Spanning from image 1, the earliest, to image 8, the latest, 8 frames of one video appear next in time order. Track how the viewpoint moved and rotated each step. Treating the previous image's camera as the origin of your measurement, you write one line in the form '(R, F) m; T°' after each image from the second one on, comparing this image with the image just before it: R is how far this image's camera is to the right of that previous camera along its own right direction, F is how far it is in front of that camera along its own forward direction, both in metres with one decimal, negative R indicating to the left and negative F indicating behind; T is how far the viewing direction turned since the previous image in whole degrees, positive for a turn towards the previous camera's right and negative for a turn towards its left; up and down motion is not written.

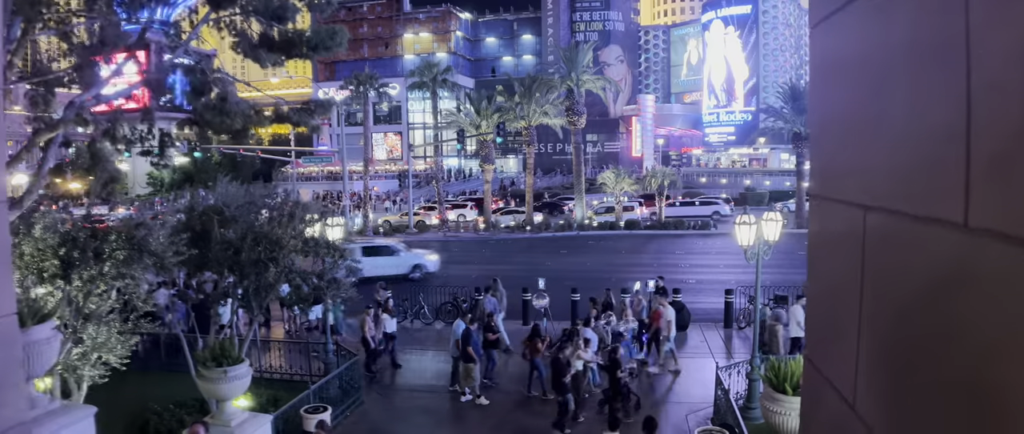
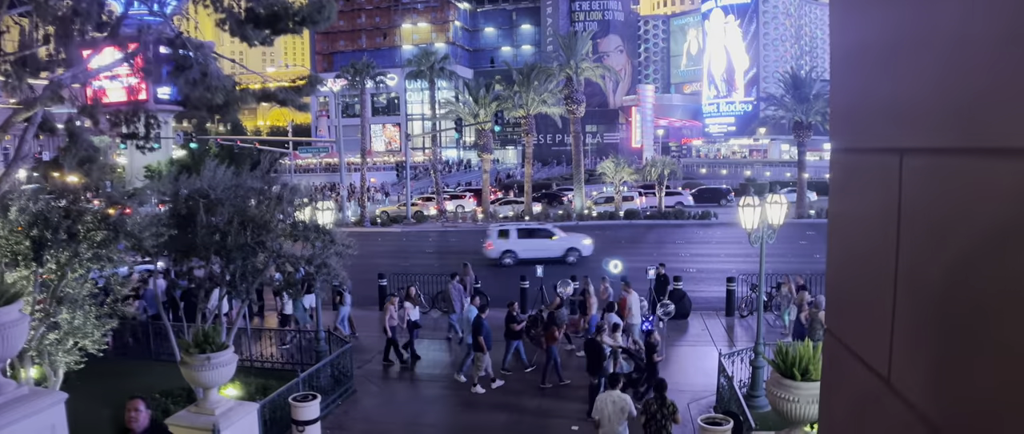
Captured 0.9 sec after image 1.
(+0.1, +0.4) m; 0°
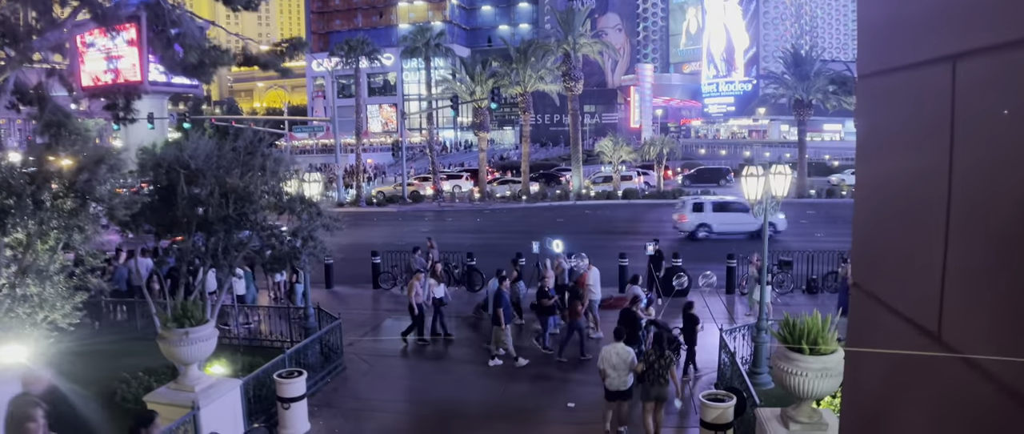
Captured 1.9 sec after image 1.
(+0.1, +0.4) m; 0°
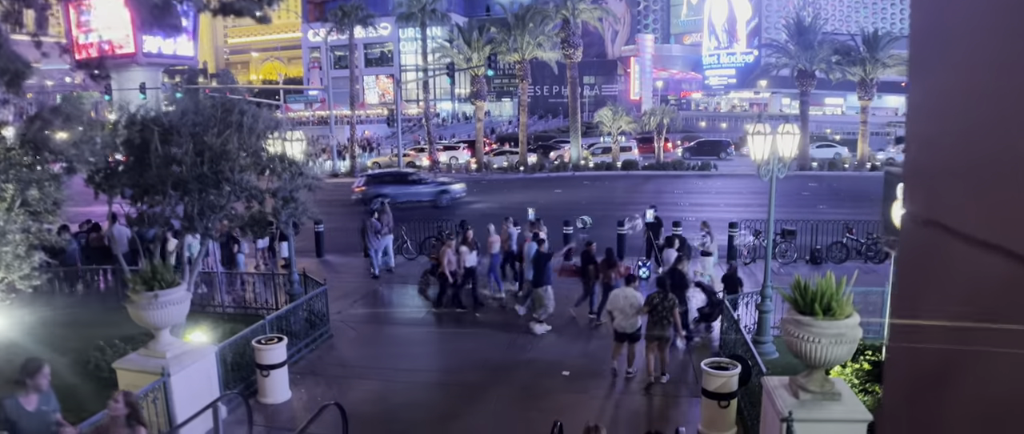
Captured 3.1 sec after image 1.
(+0.1, +0.5) m; 0°
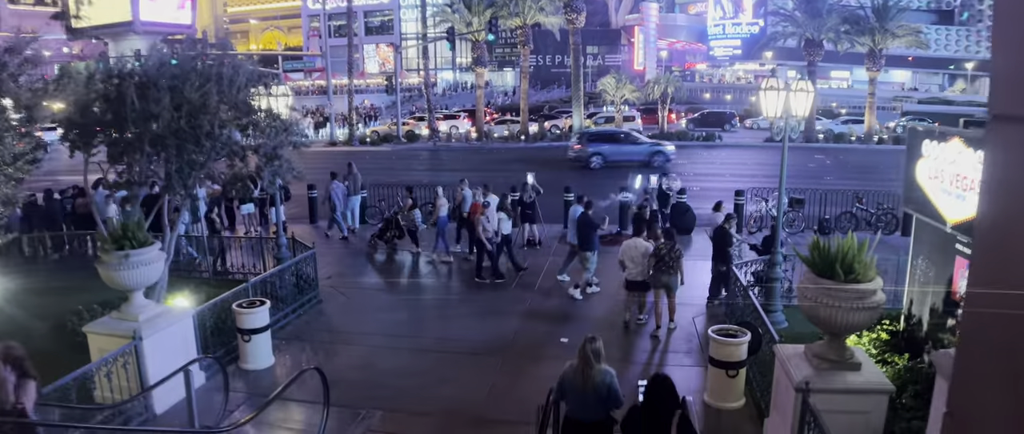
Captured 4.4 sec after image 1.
(+0.1, +0.5) m; 0°
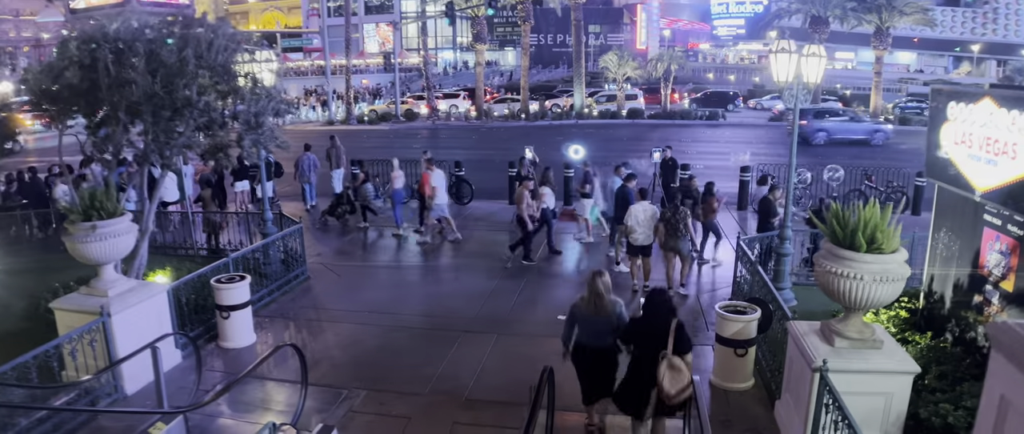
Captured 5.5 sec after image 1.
(+0.1, +0.5) m; 0°
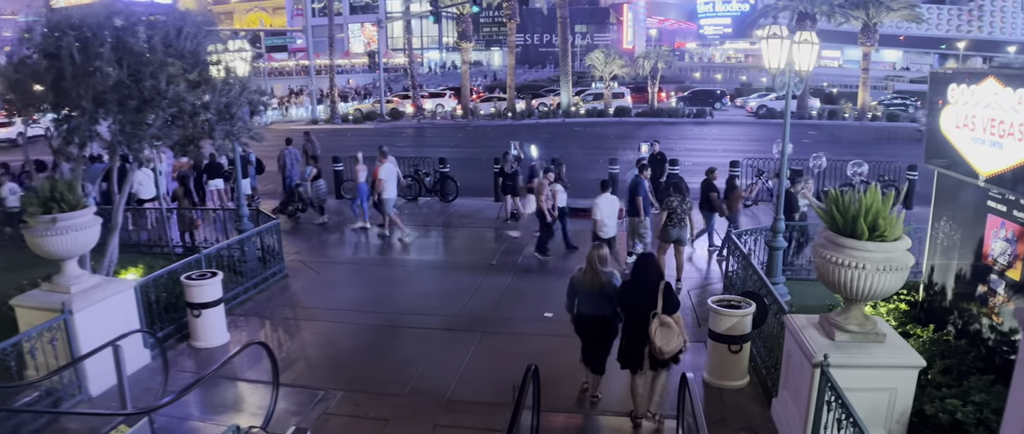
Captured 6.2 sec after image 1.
(0.0, +0.3) m; +1°
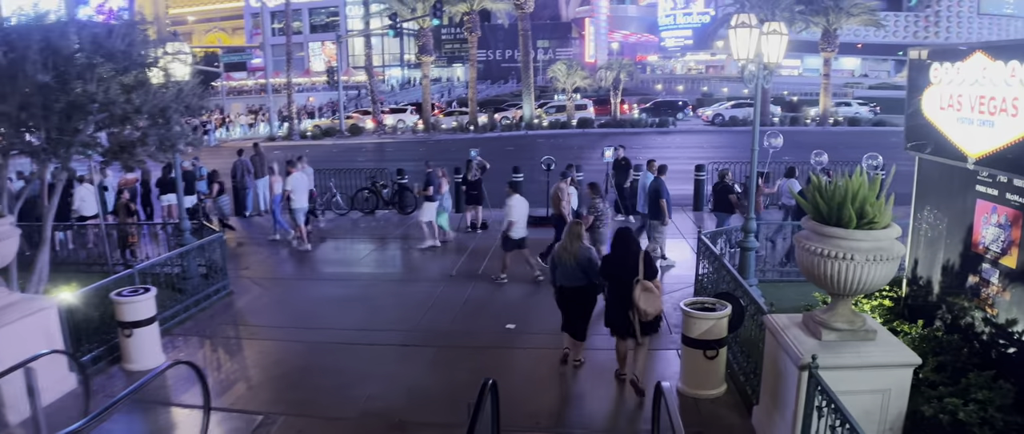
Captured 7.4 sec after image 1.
(+0.1, +0.5) m; +3°
